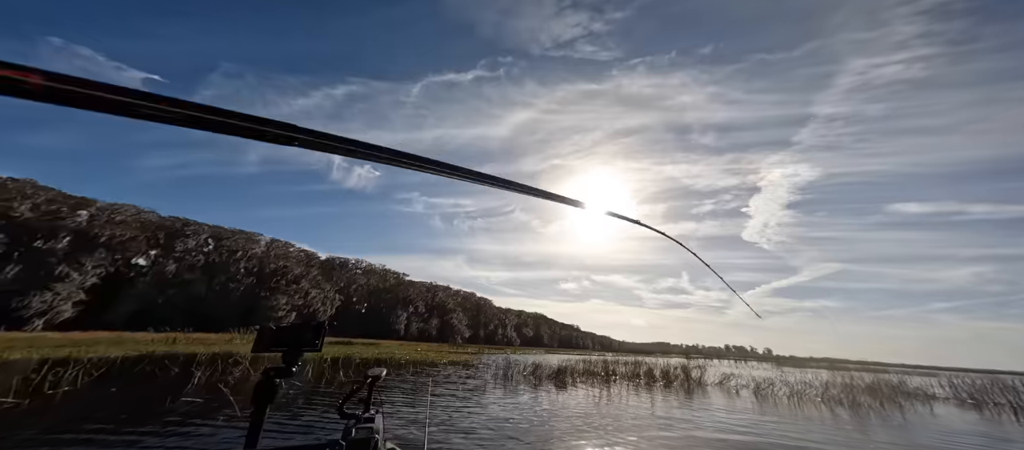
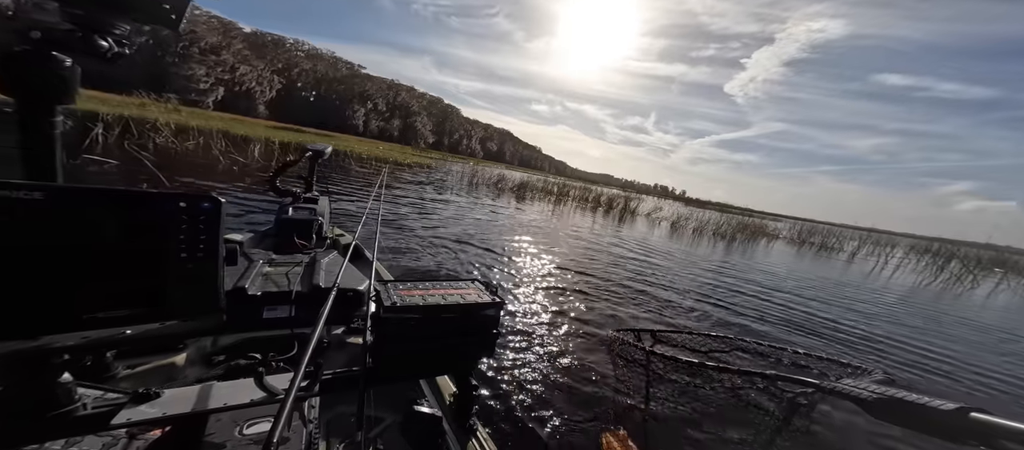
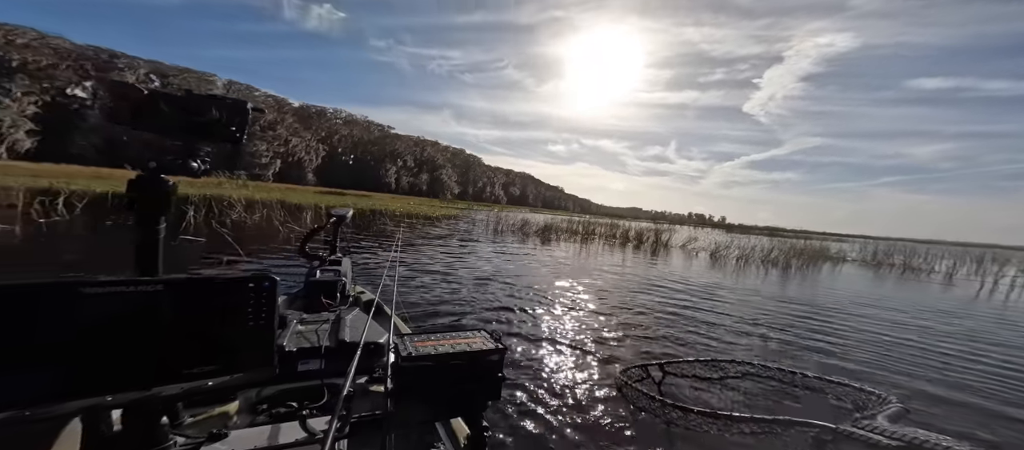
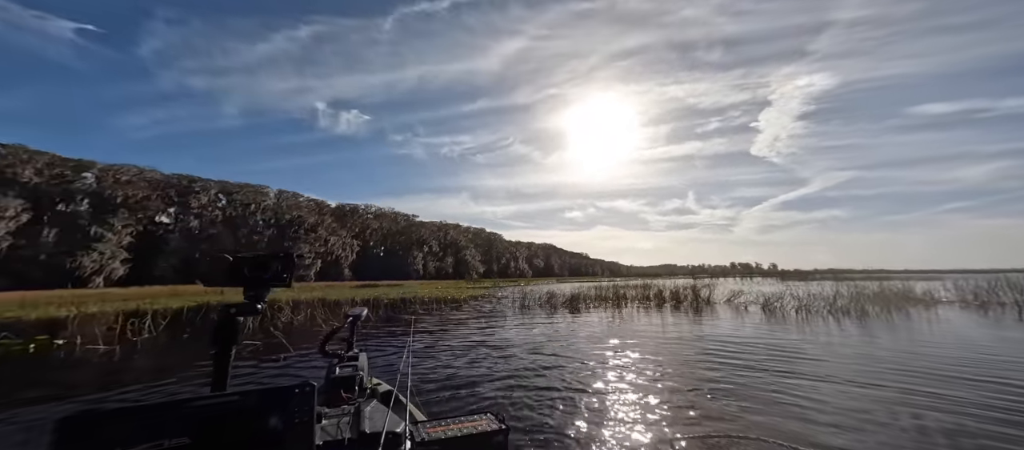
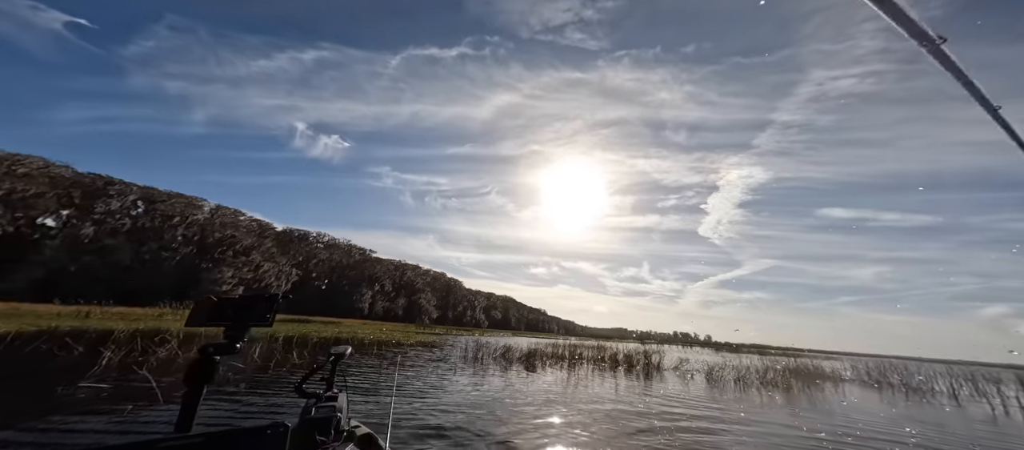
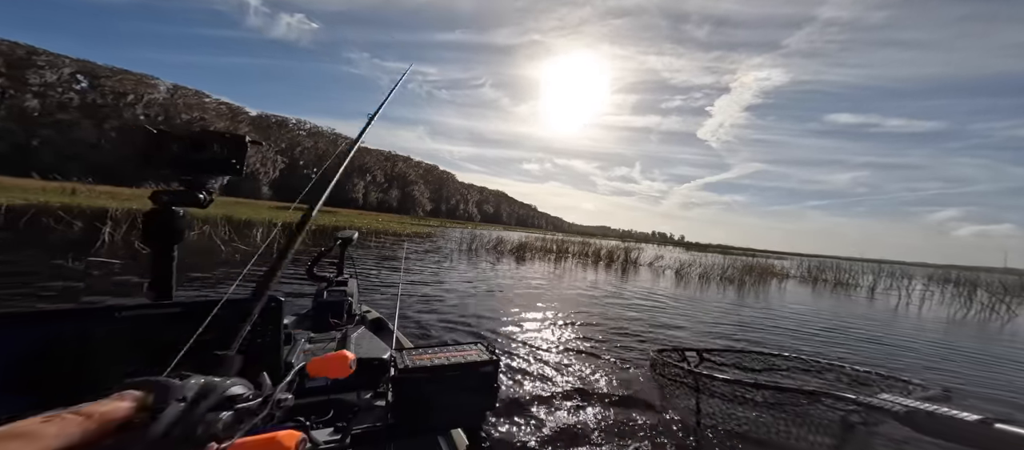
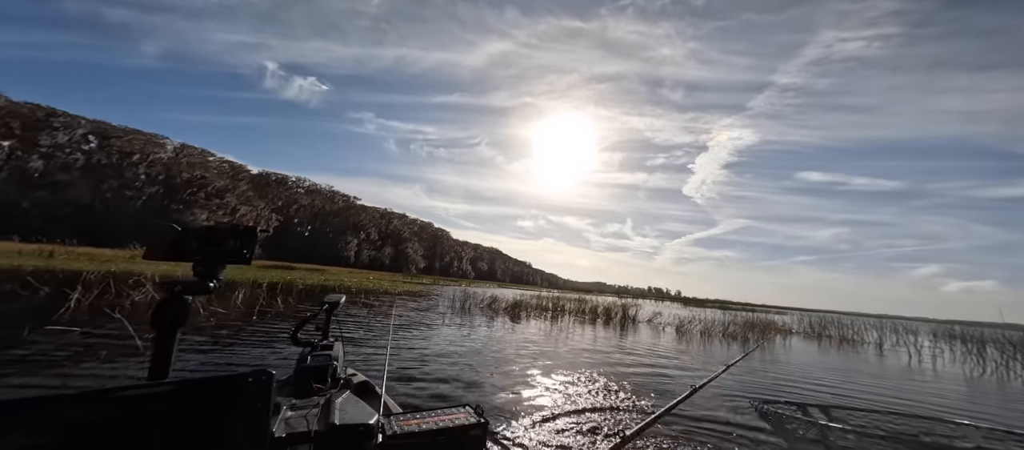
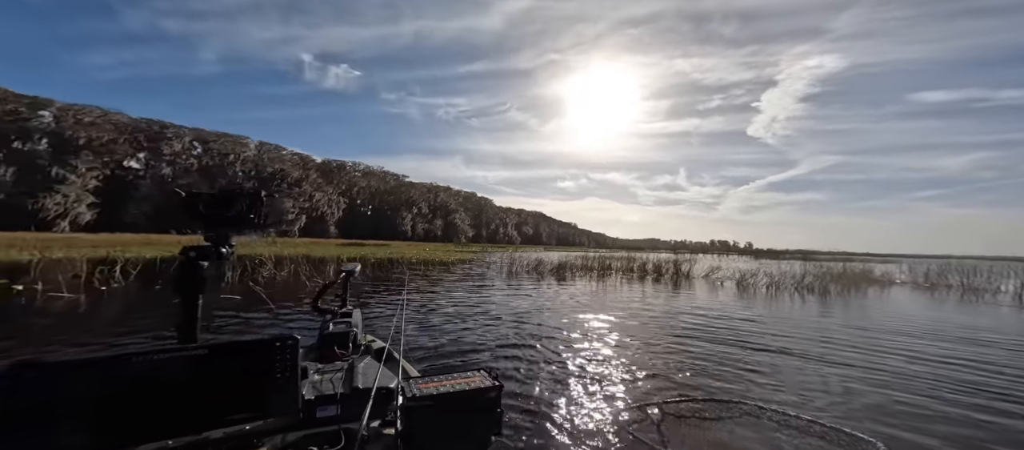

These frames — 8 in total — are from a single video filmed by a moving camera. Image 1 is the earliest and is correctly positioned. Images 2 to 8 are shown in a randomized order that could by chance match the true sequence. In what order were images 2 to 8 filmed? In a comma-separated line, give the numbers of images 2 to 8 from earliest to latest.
5, 7, 6, 2, 3, 8, 4
